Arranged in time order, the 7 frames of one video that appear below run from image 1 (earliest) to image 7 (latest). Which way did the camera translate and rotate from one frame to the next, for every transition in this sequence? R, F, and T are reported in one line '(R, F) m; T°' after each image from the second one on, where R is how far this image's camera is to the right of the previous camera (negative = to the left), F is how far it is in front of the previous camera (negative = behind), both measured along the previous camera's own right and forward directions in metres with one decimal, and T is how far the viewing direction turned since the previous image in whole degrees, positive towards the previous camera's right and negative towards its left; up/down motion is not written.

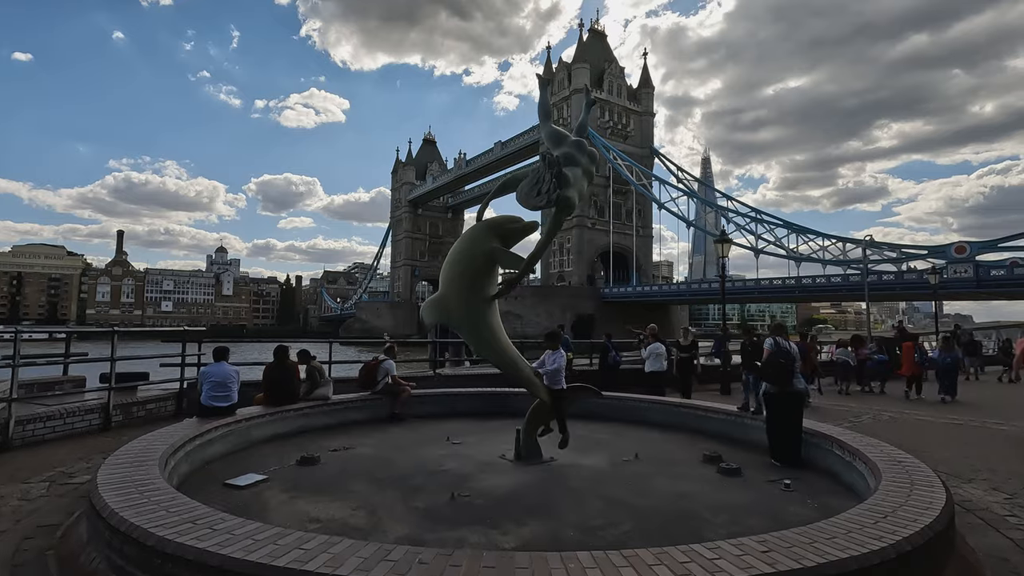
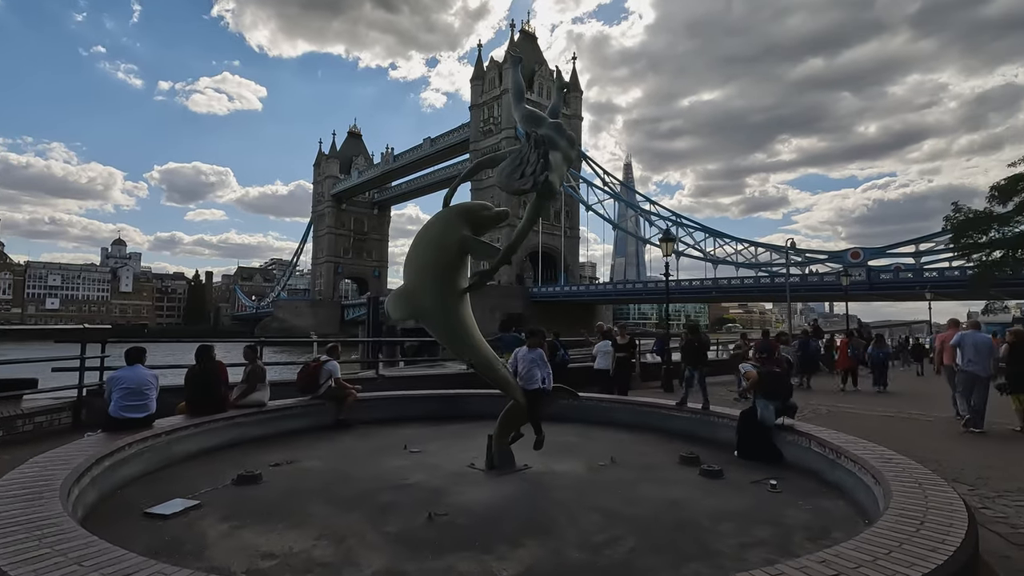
(-0.4, +0.5) m; +8°
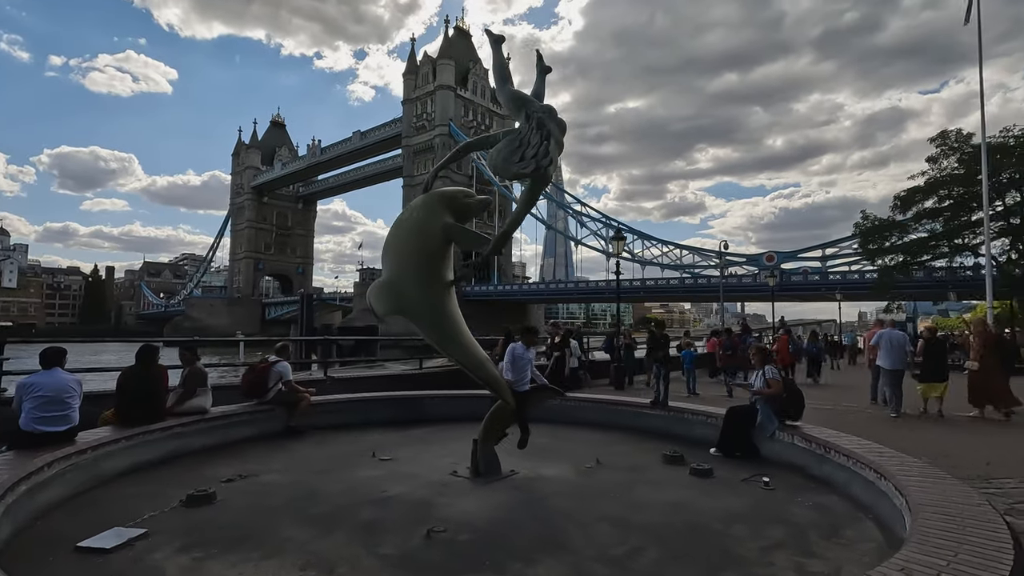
(-0.5, +0.3) m; +7°
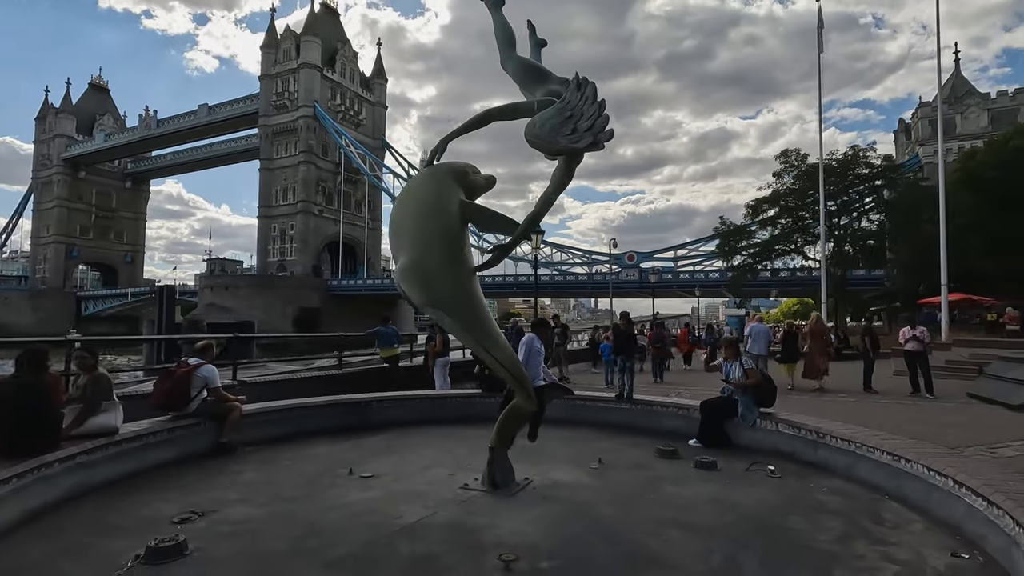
(-1.1, +0.6) m; +14°
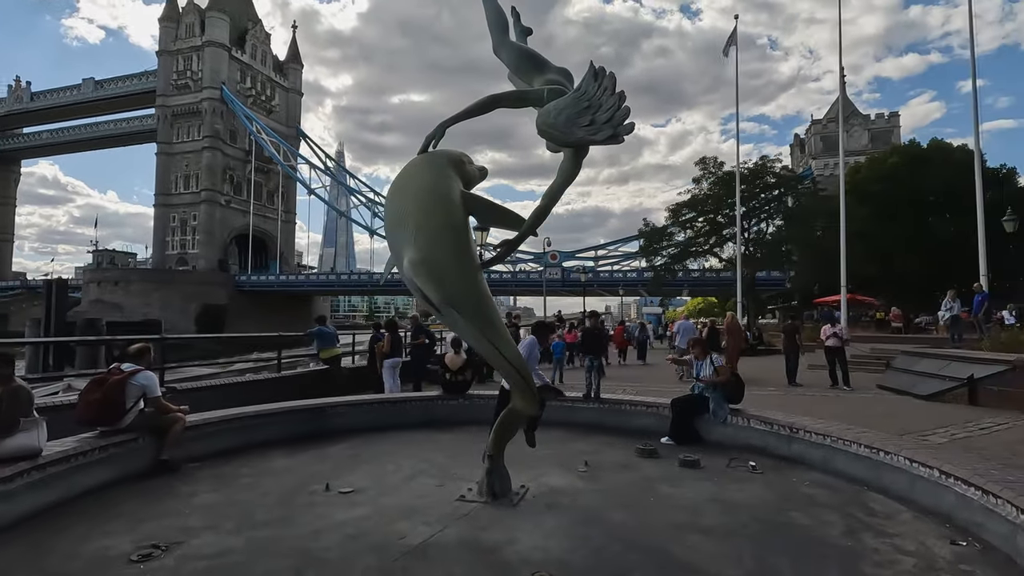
(-0.5, +0.2) m; +9°
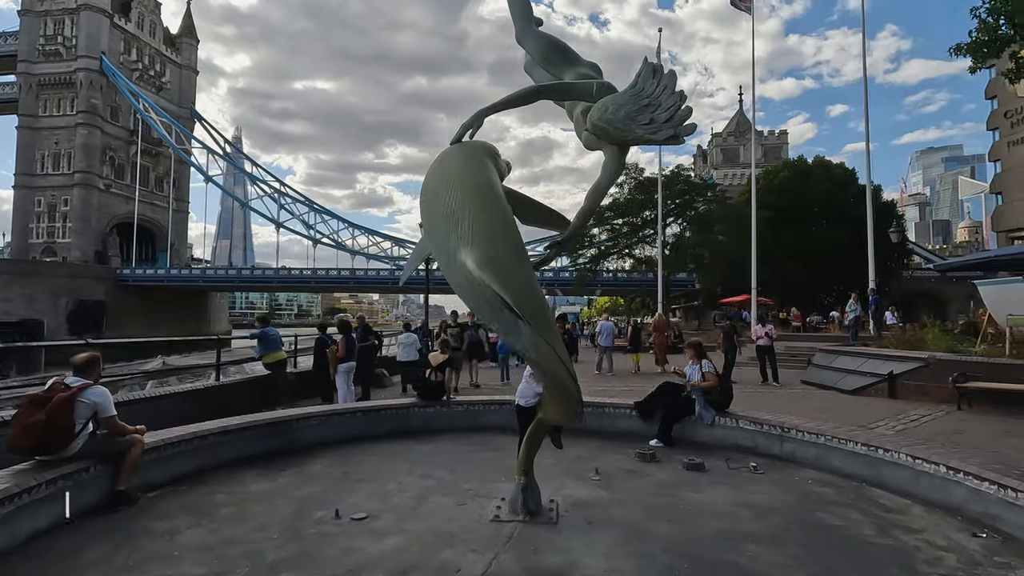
(-0.8, +0.3) m; +10°
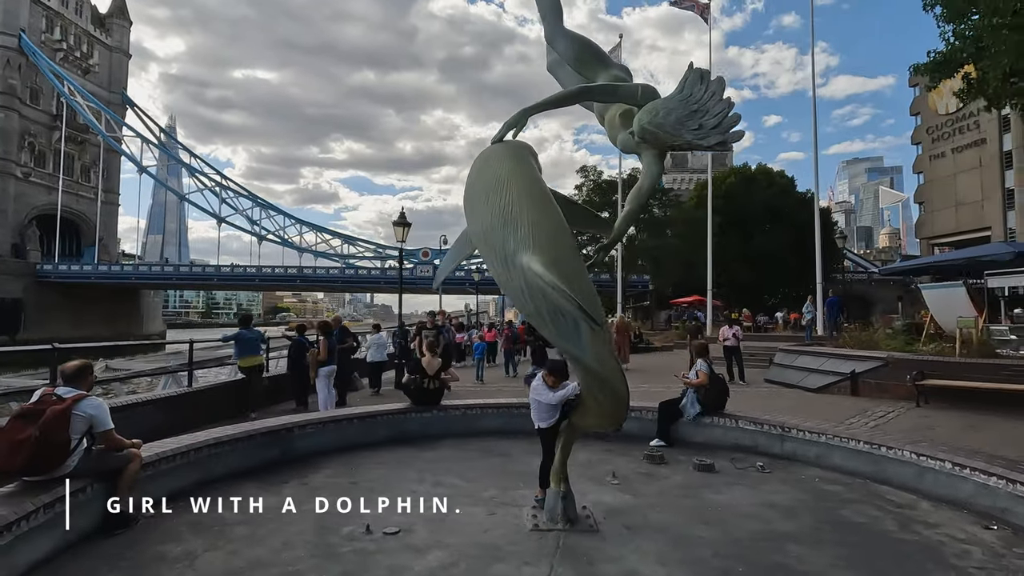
(-0.5, +0.1) m; +5°
